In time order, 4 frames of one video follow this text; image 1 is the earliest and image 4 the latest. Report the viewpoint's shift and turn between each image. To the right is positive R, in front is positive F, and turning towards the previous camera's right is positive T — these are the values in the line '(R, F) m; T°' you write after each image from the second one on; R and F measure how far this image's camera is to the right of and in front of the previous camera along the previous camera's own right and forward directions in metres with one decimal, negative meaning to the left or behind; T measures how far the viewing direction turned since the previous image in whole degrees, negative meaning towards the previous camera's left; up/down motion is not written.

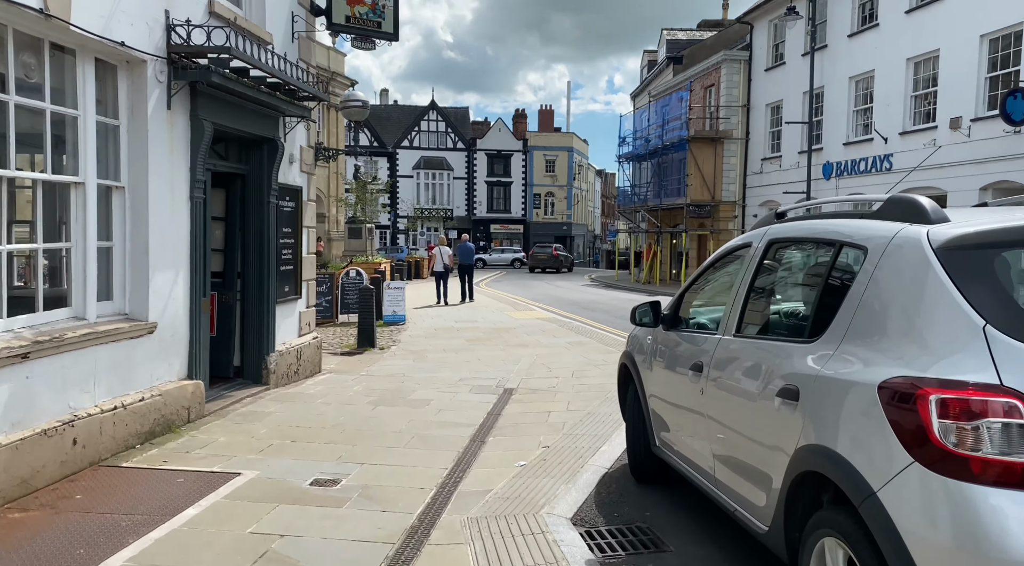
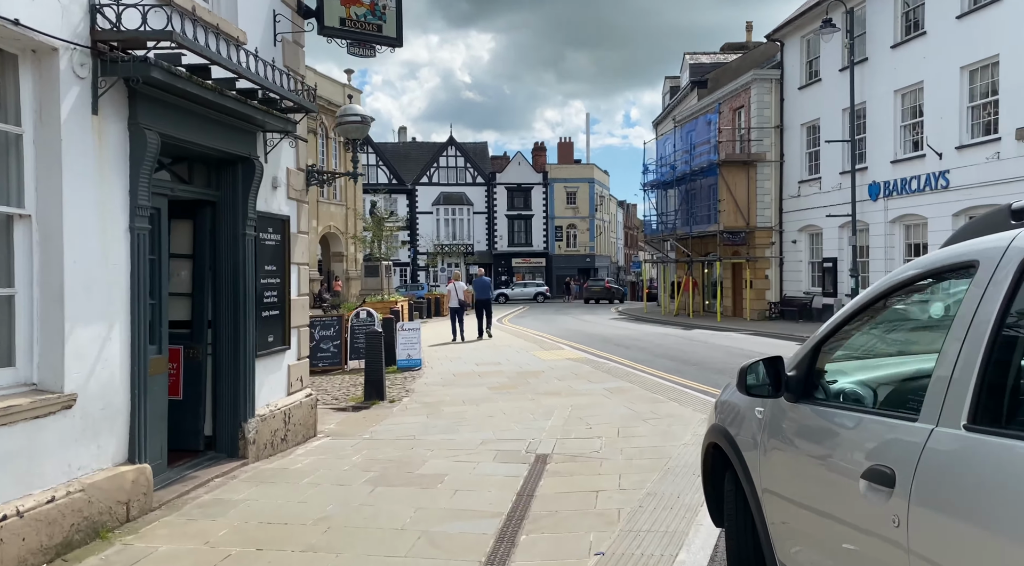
(-0.1, +1.5) m; -2°
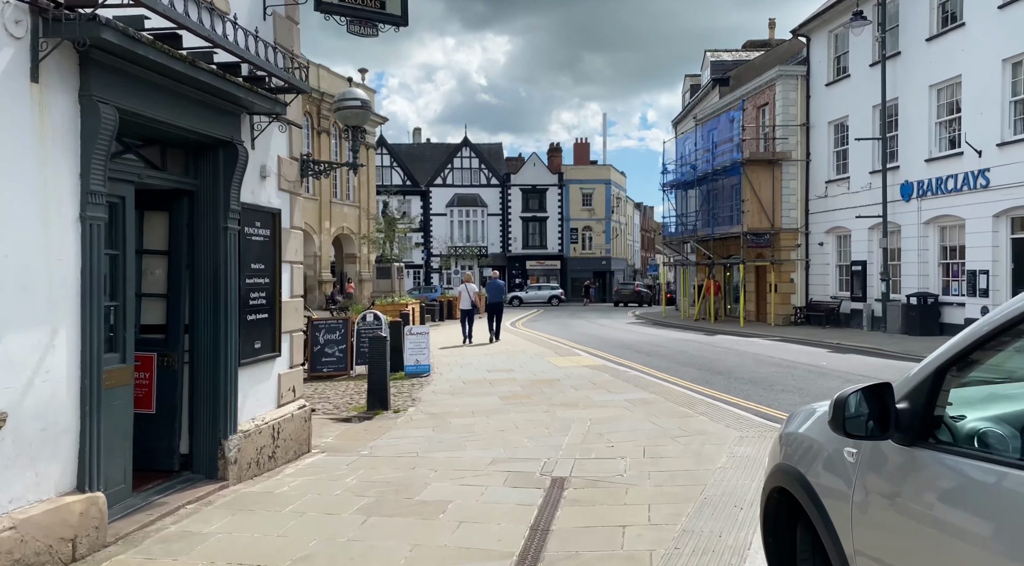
(0.0, +0.7) m; -1°
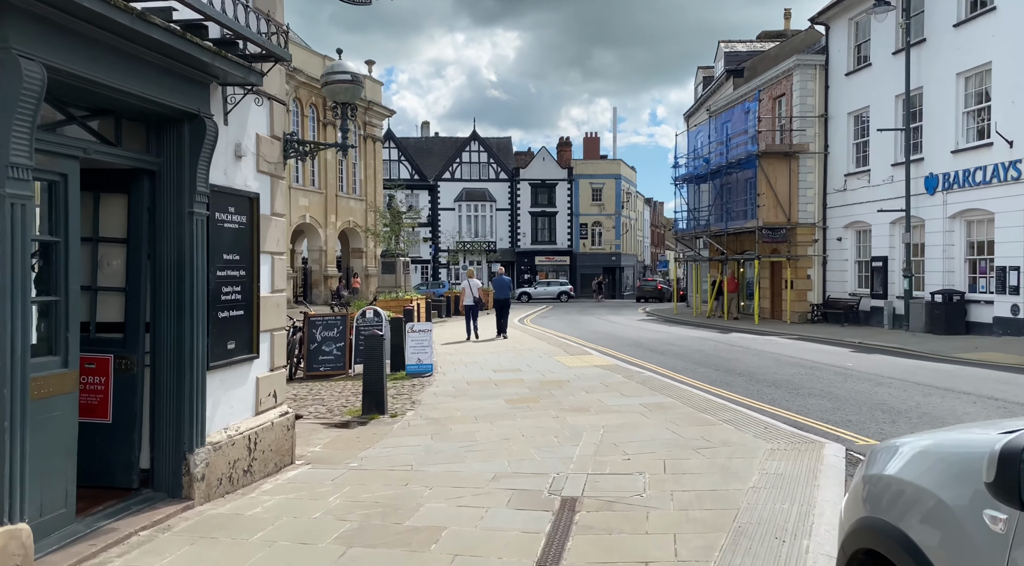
(0.0, +0.7) m; -1°
